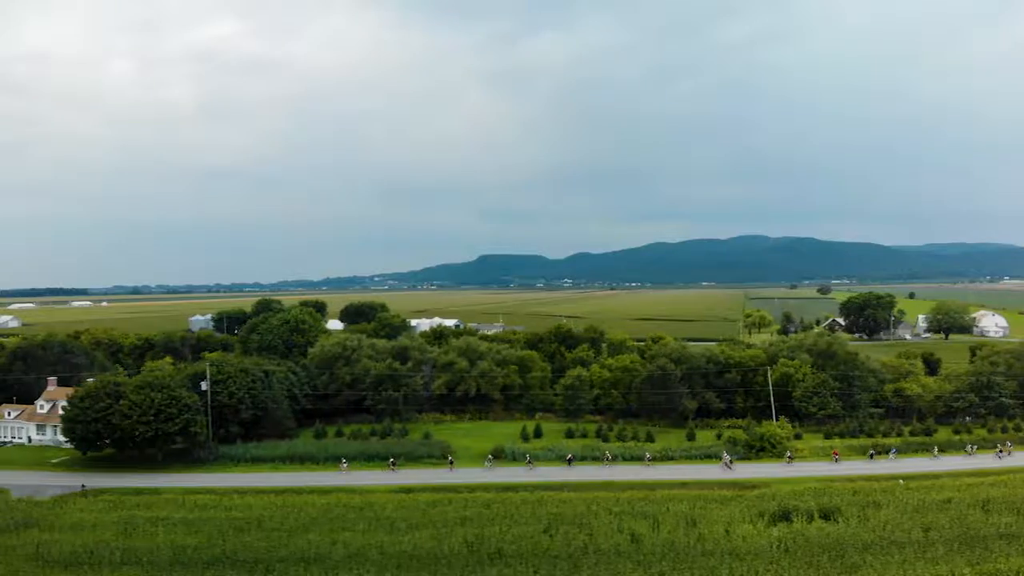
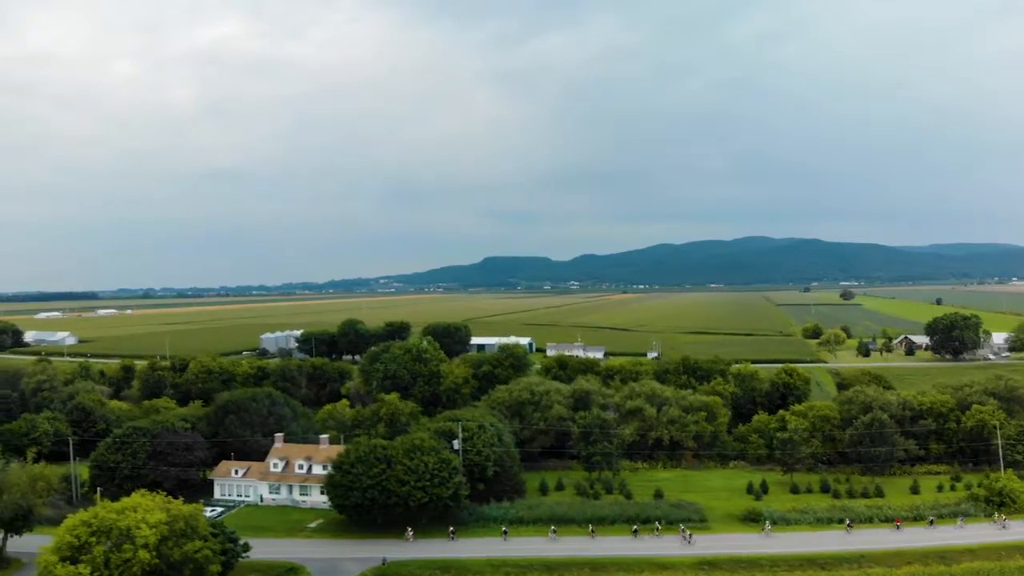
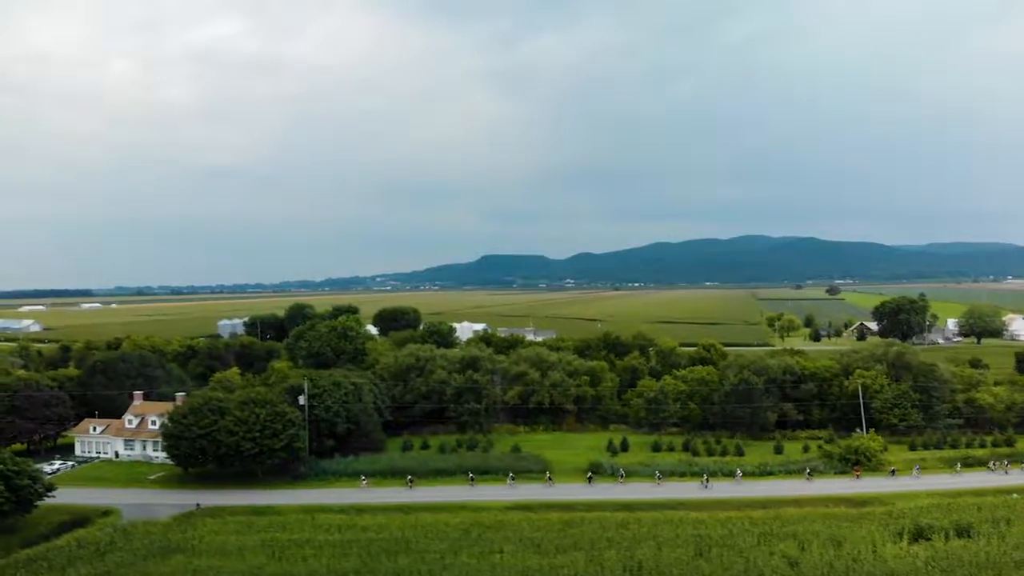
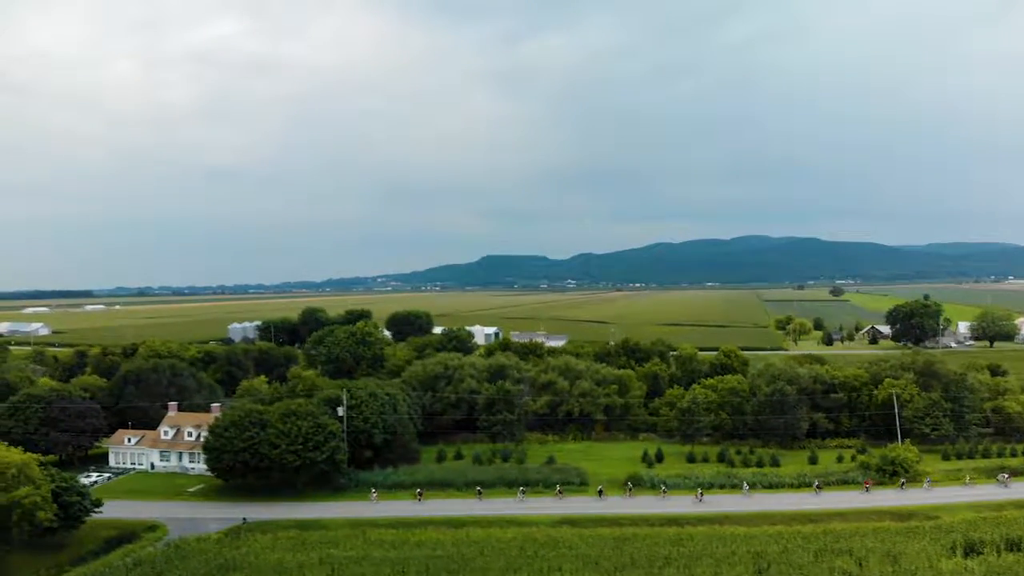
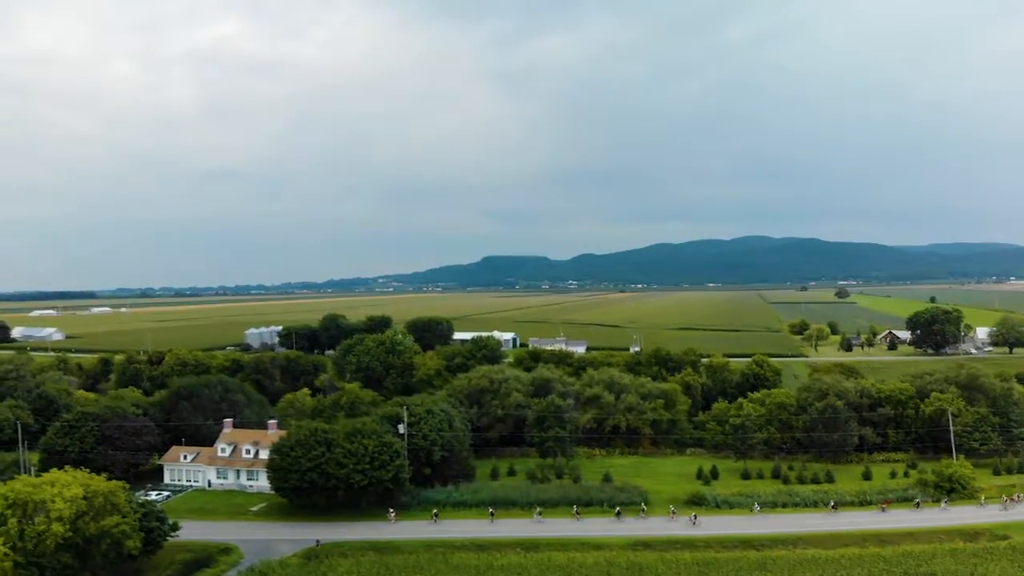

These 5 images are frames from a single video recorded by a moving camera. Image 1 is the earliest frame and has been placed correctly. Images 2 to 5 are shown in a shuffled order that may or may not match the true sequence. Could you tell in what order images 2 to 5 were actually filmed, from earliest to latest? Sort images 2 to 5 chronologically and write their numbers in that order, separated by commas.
3, 4, 5, 2
